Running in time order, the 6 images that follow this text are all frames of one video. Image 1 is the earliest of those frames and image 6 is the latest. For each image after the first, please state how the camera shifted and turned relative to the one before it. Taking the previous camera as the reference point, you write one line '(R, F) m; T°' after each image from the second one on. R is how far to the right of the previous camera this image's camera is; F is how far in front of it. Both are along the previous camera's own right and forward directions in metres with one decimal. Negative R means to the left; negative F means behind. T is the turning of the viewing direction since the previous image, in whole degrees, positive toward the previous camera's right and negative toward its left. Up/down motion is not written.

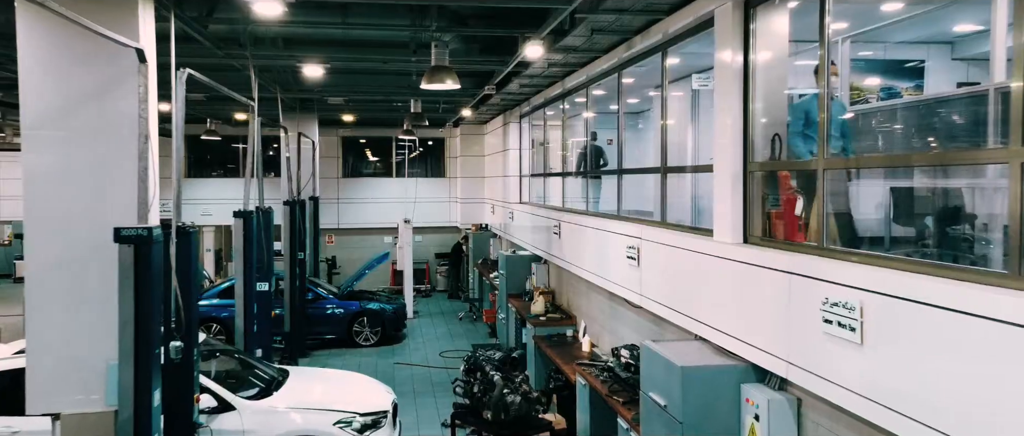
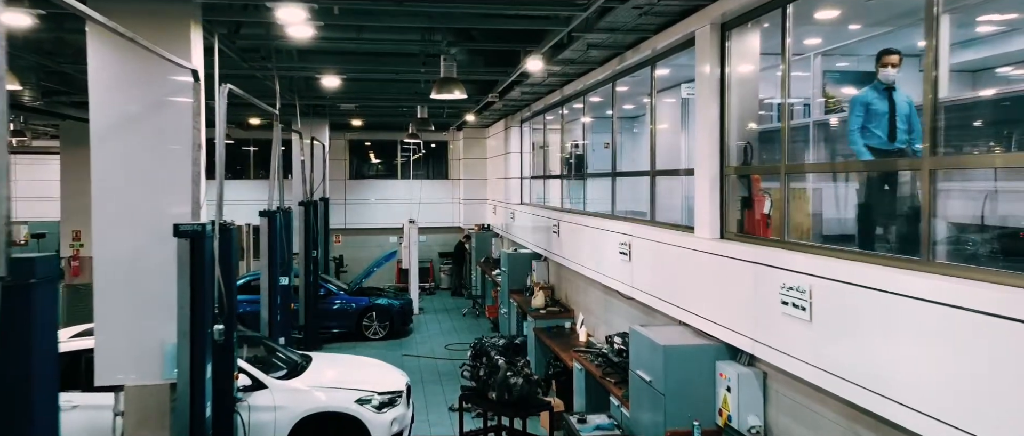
(0.0, -0.5) m; 0°
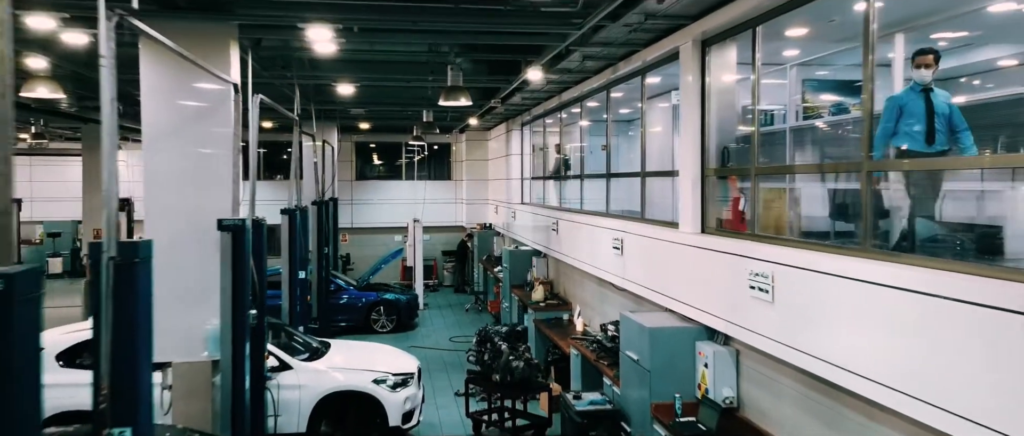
(0.0, -0.5) m; 0°
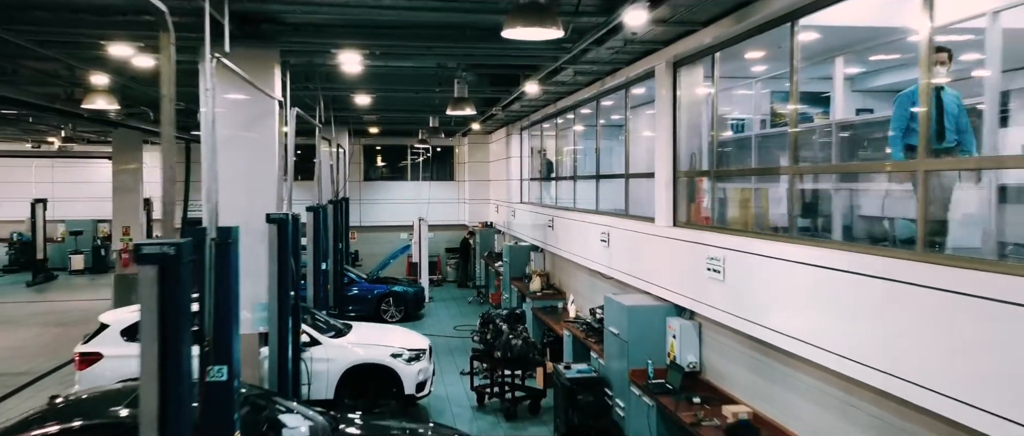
(0.0, -0.9) m; 0°
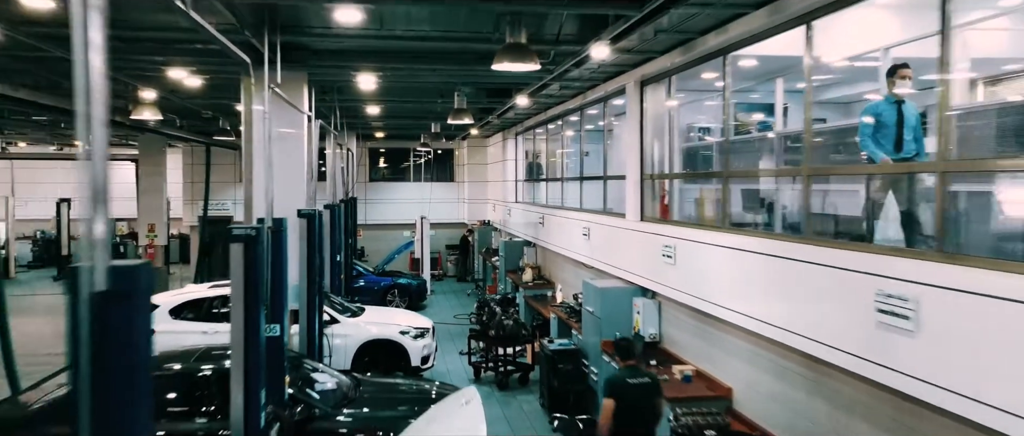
(+0.1, -1.0) m; 0°
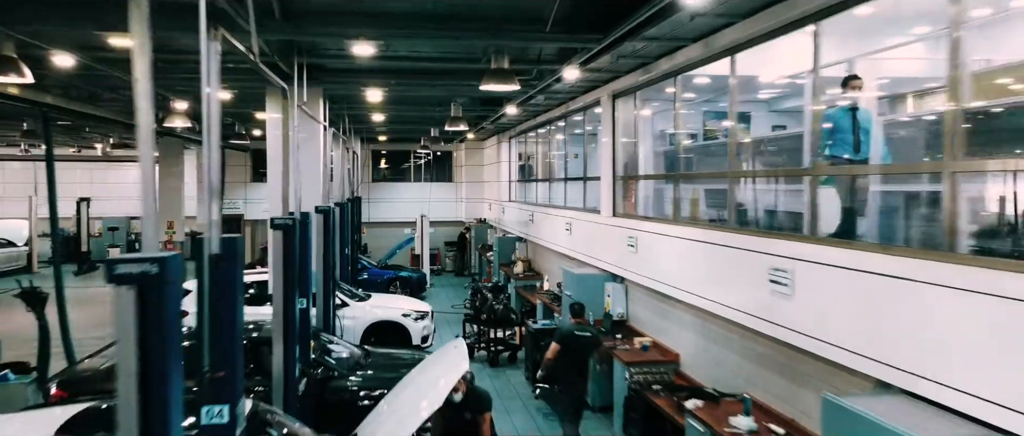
(+0.1, -1.0) m; 0°
